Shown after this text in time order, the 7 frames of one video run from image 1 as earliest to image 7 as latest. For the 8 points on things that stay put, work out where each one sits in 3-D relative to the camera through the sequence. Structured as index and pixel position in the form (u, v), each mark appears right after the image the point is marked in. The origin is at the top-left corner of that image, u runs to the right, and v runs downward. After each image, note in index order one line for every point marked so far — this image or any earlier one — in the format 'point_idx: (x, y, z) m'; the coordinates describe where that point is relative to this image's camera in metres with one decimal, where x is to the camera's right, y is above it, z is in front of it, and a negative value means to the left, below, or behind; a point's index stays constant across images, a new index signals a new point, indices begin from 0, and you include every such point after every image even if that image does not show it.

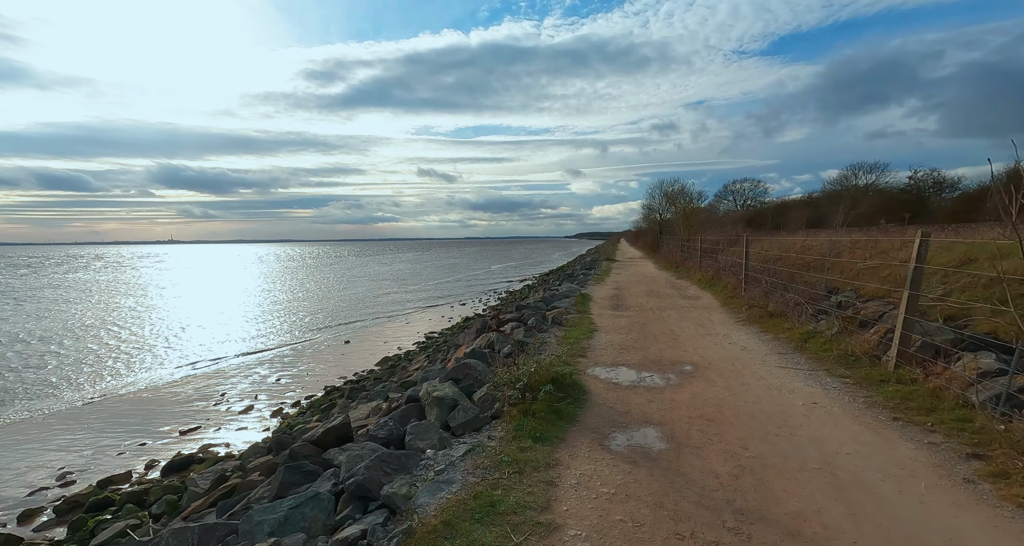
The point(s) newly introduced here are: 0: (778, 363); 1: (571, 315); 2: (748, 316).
0: (+3.0, -1.0, +5.2) m
1: (+1.2, -0.9, +9.1) m
2: (+4.1, -0.8, +8.1) m
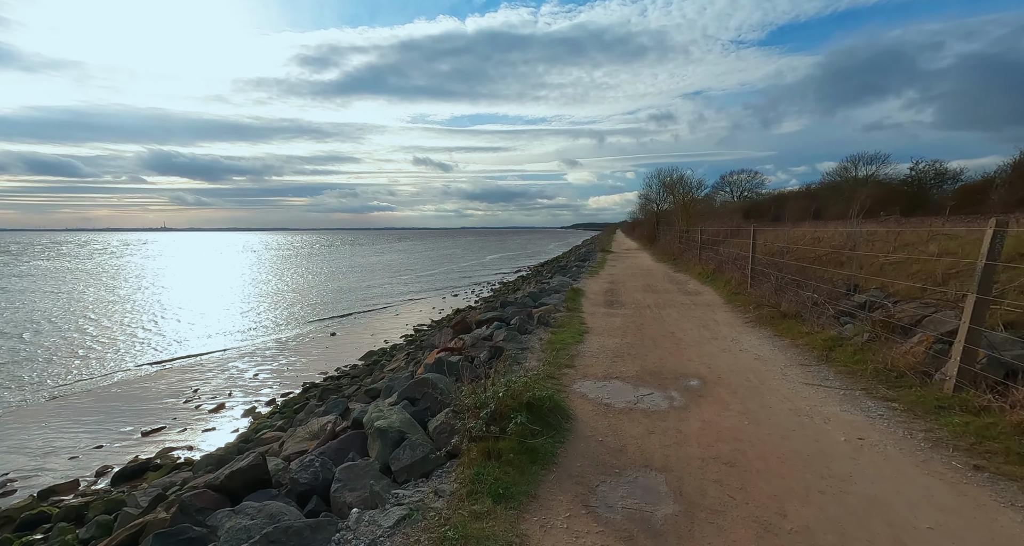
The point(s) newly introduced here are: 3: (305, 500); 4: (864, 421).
0: (+2.7, -1.0, +4.4) m
1: (+0.8, -0.7, +8.2) m
2: (+3.8, -0.7, +7.2) m
3: (-1.3, -1.5, +3.0) m
4: (+2.6, -1.1, +3.3) m
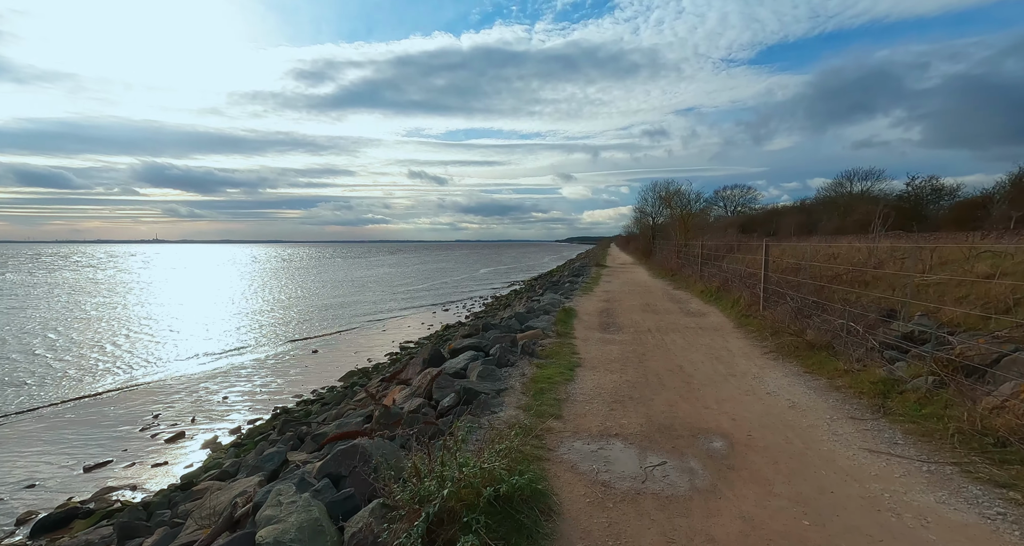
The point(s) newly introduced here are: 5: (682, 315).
0: (+2.5, -1.2, +3.3) m
1: (+0.6, -1.1, +7.2) m
2: (+3.6, -1.0, +6.2) m
3: (-1.6, -1.6, +1.9) m
4: (+2.3, -1.3, +2.3) m
5: (+3.7, -0.9, +9.9) m
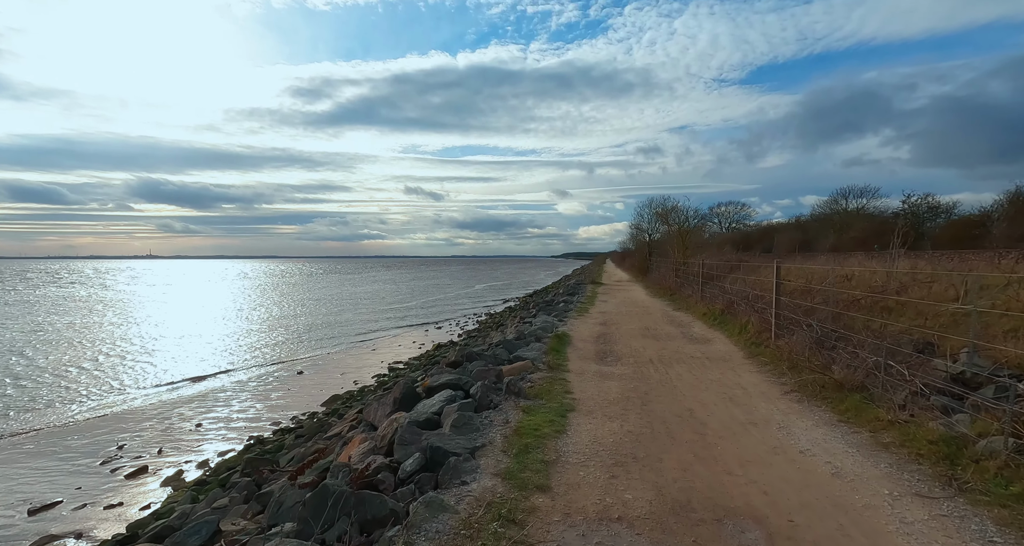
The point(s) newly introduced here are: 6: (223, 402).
0: (+2.3, -1.4, +2.5) m
1: (+0.4, -1.4, +6.3) m
2: (+3.4, -1.3, +5.4) m
3: (-1.7, -1.8, +1.0) m
4: (+2.2, -1.4, +1.5) m
5: (+3.4, -1.4, +9.1) m
6: (-12.2, -5.4, +19.5) m
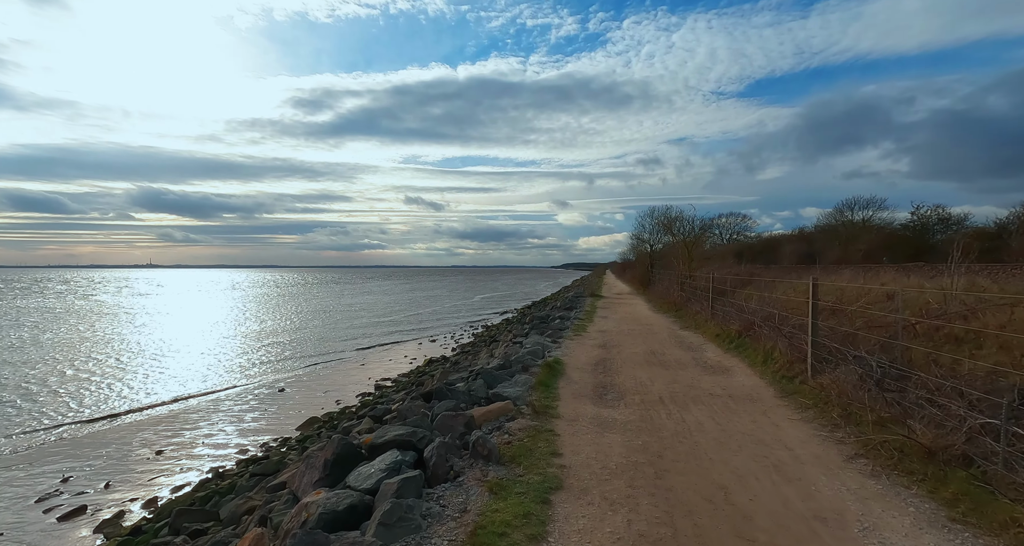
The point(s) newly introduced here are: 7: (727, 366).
0: (+2.1, -1.6, +1.1) m
1: (+0.1, -1.6, +5.0) m
2: (+3.1, -1.5, +4.0) m
3: (-2.0, -1.9, -0.4) m
4: (+1.9, -1.6, +0.1) m
5: (+3.1, -1.7, +7.7) m
6: (-12.5, -5.9, +18.0) m
7: (+3.7, -1.6, +7.9) m
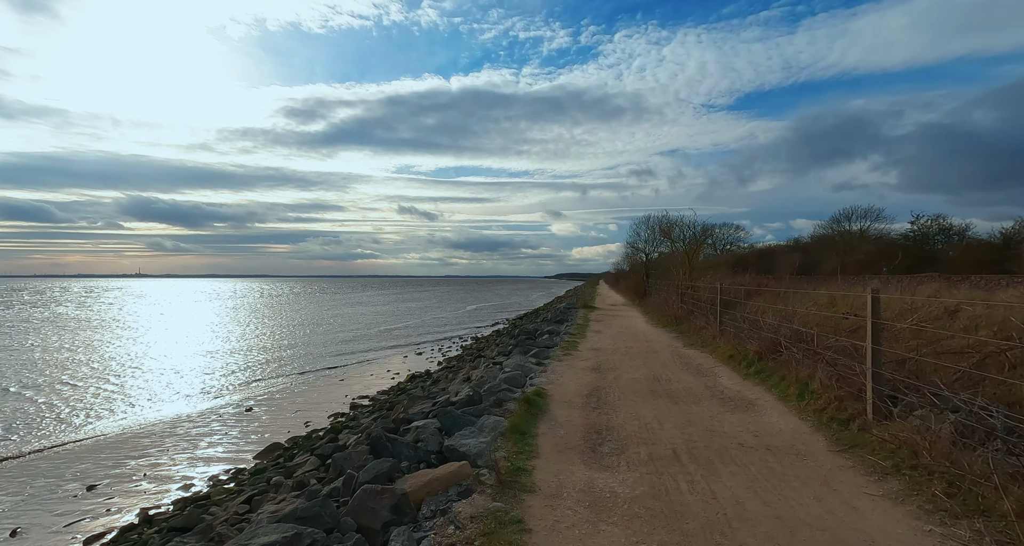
0: (+1.8, -1.6, -0.5) m
1: (-0.3, -1.7, +3.3) m
2: (+2.8, -1.6, +2.4) m
3: (-2.3, -1.8, -2.1) m
4: (+1.6, -1.5, -1.5) m
5: (+2.7, -1.8, +6.1) m
6: (-13.1, -6.2, +16.1) m
7: (+3.3, -1.7, +6.4) m
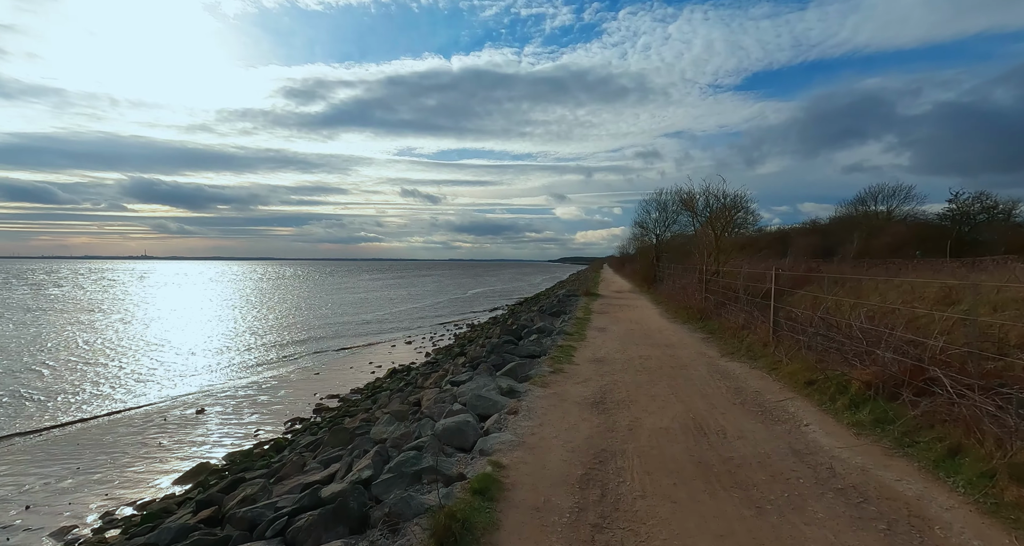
0: (+1.1, -1.6, -3.7) m
1: (-0.9, -1.6, +0.1) m
2: (+2.2, -1.5, -0.8) m
3: (-2.9, -1.9, -5.3) m
4: (+1.0, -1.6, -4.8) m
5: (+2.2, -1.6, +2.9) m
6: (-13.6, -5.7, +13.1) m
7: (+2.8, -1.6, +3.1) m
